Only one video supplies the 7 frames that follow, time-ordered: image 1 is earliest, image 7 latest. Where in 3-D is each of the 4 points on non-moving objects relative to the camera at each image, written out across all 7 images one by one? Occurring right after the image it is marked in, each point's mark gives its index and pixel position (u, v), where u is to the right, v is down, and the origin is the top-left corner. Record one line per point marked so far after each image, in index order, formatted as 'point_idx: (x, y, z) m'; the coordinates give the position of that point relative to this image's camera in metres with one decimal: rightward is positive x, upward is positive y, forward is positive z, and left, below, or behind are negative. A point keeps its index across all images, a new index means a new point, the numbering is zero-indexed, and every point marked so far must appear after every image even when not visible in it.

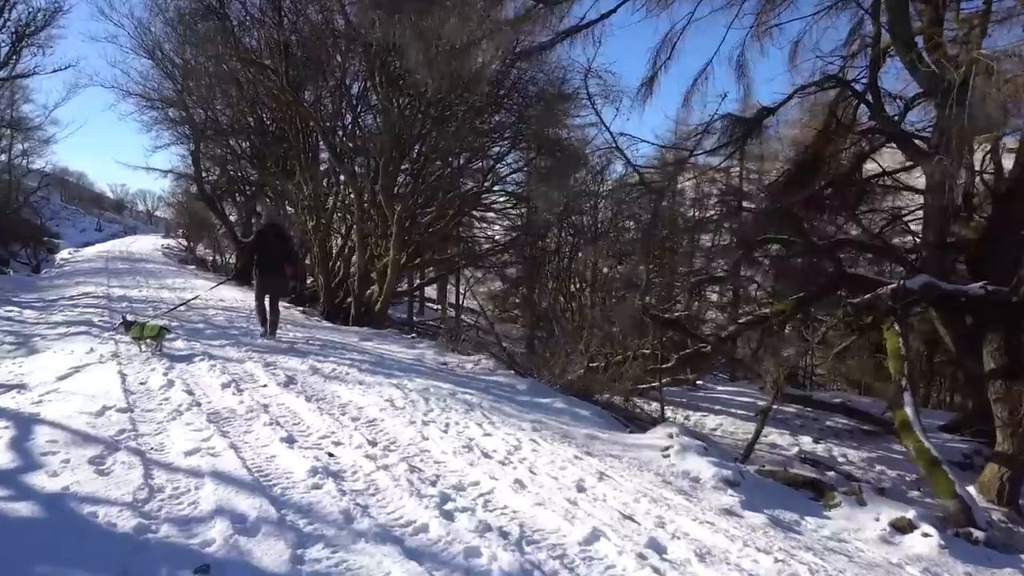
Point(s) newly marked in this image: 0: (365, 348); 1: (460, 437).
0: (-1.9, -0.8, +8.4) m
1: (-0.4, -1.1, +4.7) m
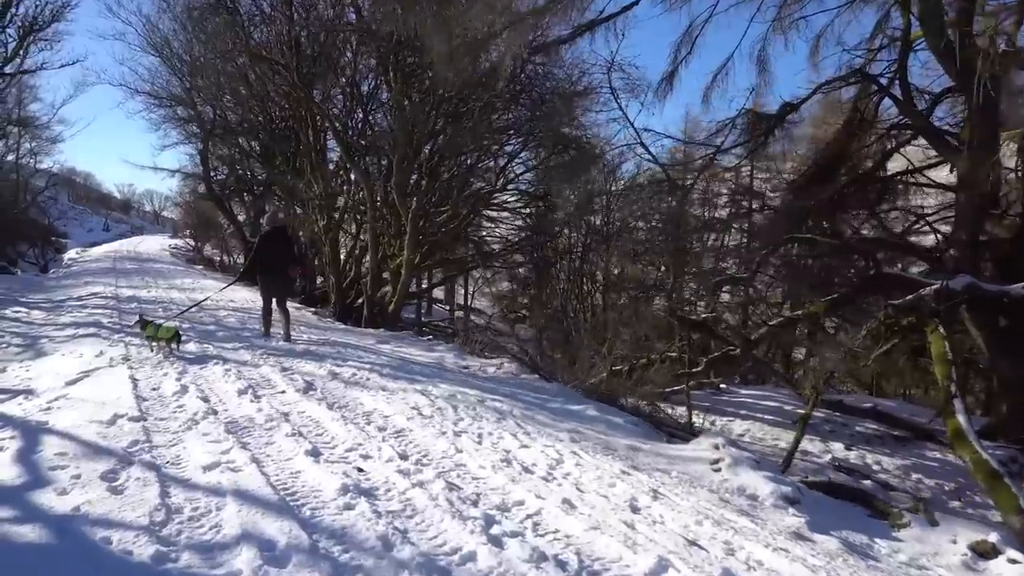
0: (-1.6, -0.8, +8.1) m
1: (-0.1, -1.1, +4.3) m
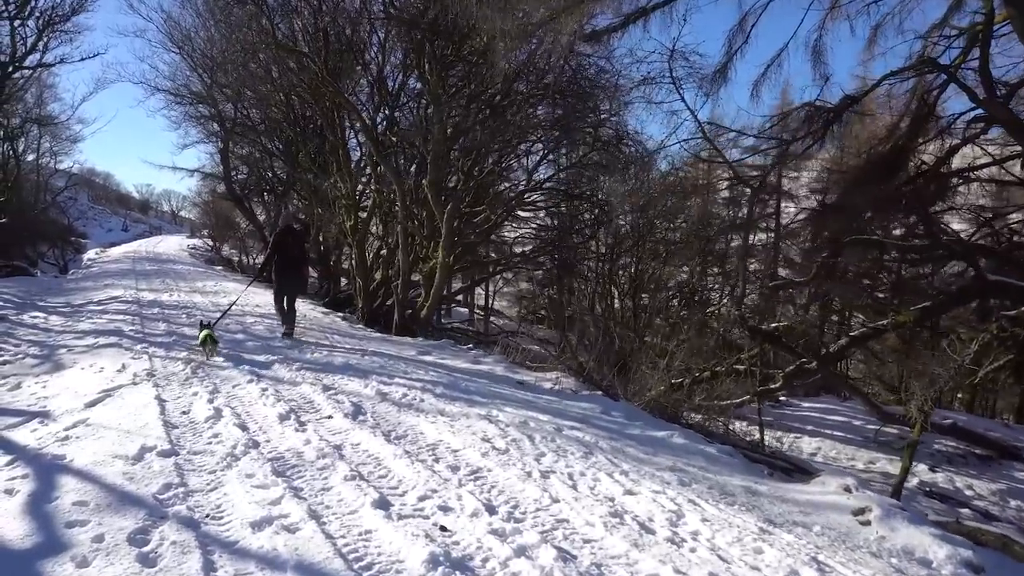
0: (-1.0, -0.9, +7.4) m
1: (+0.5, -1.2, +3.6) m
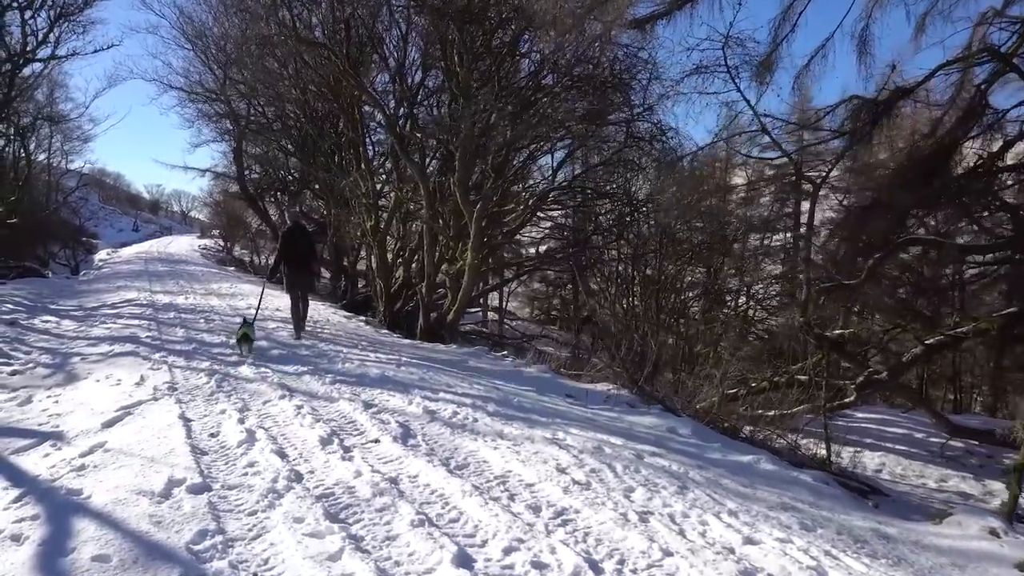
0: (-0.4, -0.9, +6.8) m
1: (+0.9, -1.2, +3.0) m
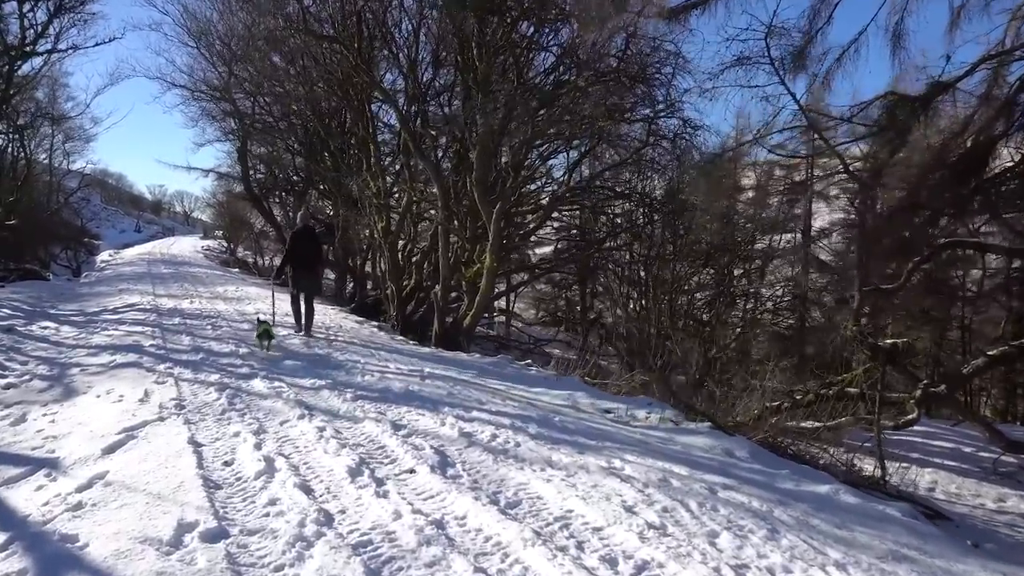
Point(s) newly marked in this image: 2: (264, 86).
0: (-0.1, -1.0, +6.3) m
1: (+1.3, -1.3, +2.5) m
2: (-6.4, +5.2, +16.9) m
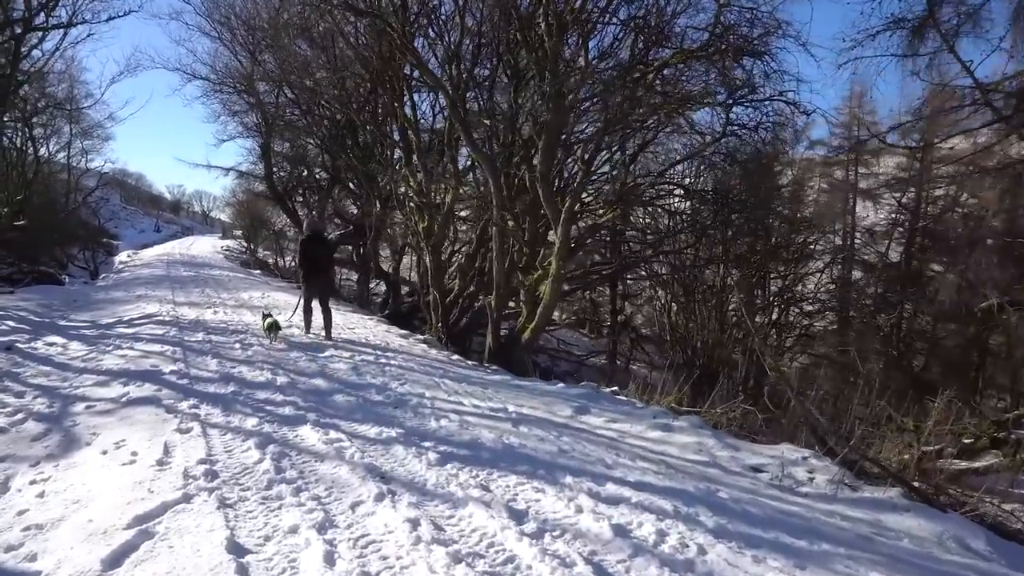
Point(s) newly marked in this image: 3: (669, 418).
0: (+0.8, -1.1, +4.9) m
1: (+2.1, -1.4, +1.0) m
2: (-5.3, +5.1, +15.6) m
3: (+1.4, -1.2, +5.8) m
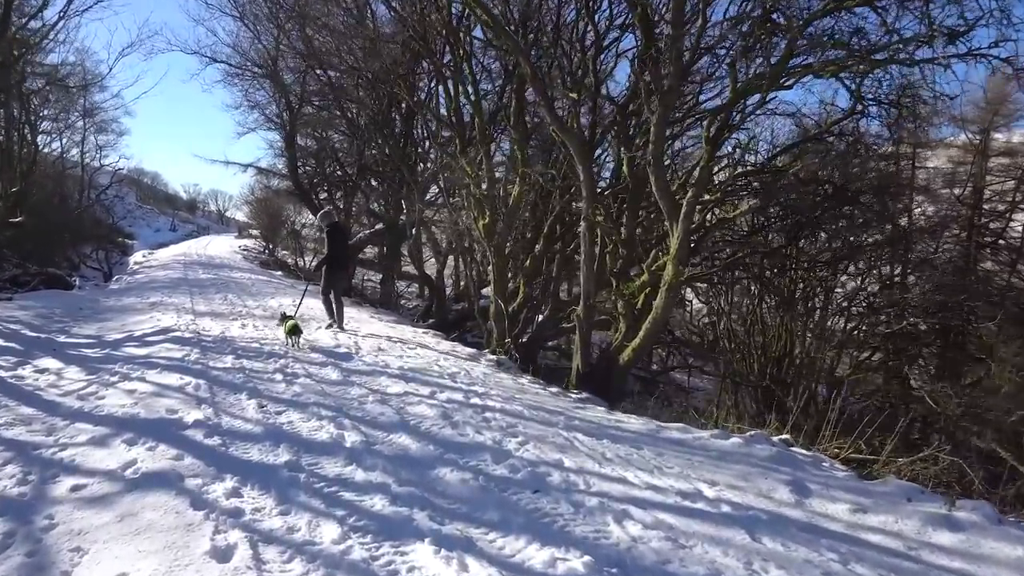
0: (+1.9, -1.3, +2.9) m
1: (+3.1, -1.6, -0.9) m
2: (-4.0, +5.0, +13.7) m
3: (+2.6, -1.3, +3.9) m
